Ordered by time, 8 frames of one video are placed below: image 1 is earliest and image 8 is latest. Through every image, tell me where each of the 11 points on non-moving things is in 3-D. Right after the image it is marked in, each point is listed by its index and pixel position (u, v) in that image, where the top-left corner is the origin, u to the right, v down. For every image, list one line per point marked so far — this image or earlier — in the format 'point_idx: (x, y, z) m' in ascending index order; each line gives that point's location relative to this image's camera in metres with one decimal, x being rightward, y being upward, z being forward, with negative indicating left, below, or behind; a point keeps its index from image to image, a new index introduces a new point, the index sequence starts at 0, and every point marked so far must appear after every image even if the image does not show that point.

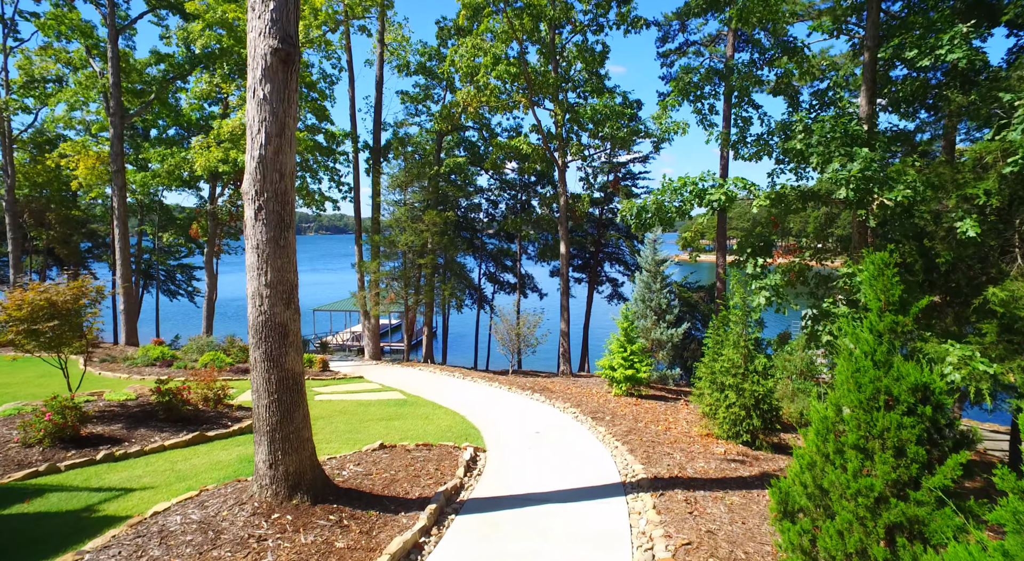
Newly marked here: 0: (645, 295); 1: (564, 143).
0: (+3.1, -0.3, +14.3) m
1: (+1.5, +3.8, +17.2) m
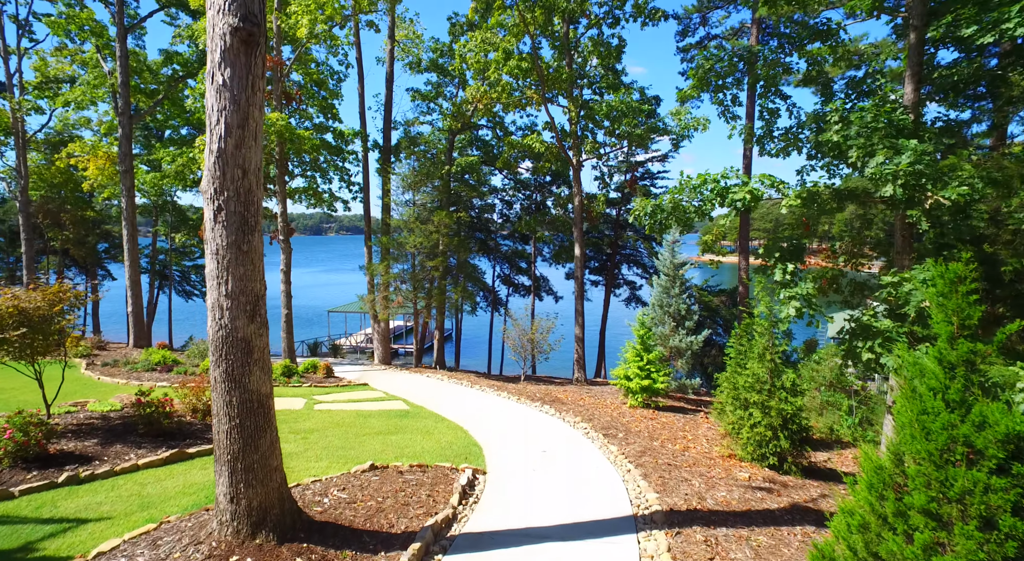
0: (+3.3, -0.4, +13.7) m
1: (+1.8, +3.7, +16.6) m
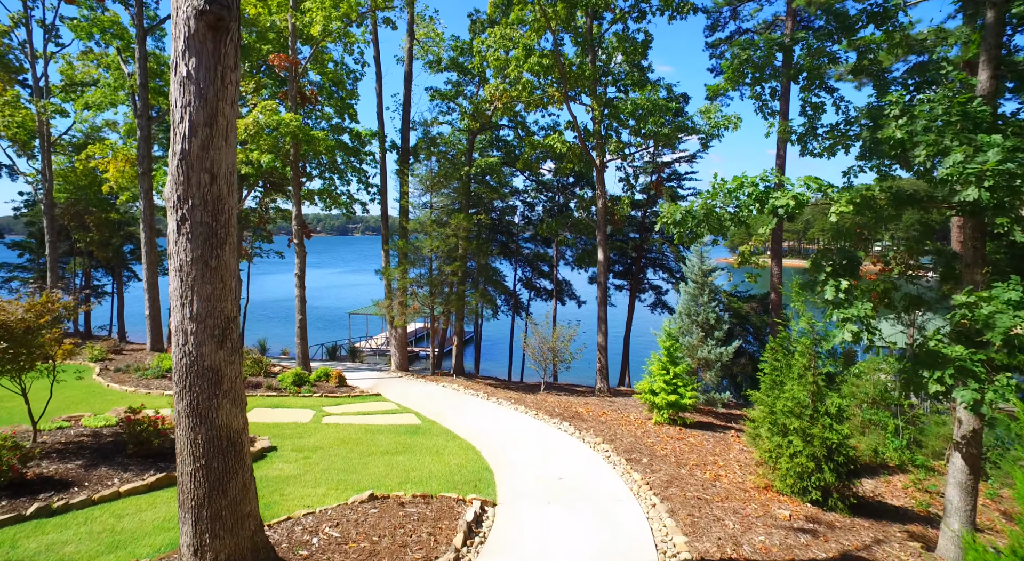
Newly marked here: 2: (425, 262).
0: (+3.8, -0.6, +12.9) m
1: (+2.3, +3.6, +15.9) m
2: (-2.5, +0.5, +17.4) m
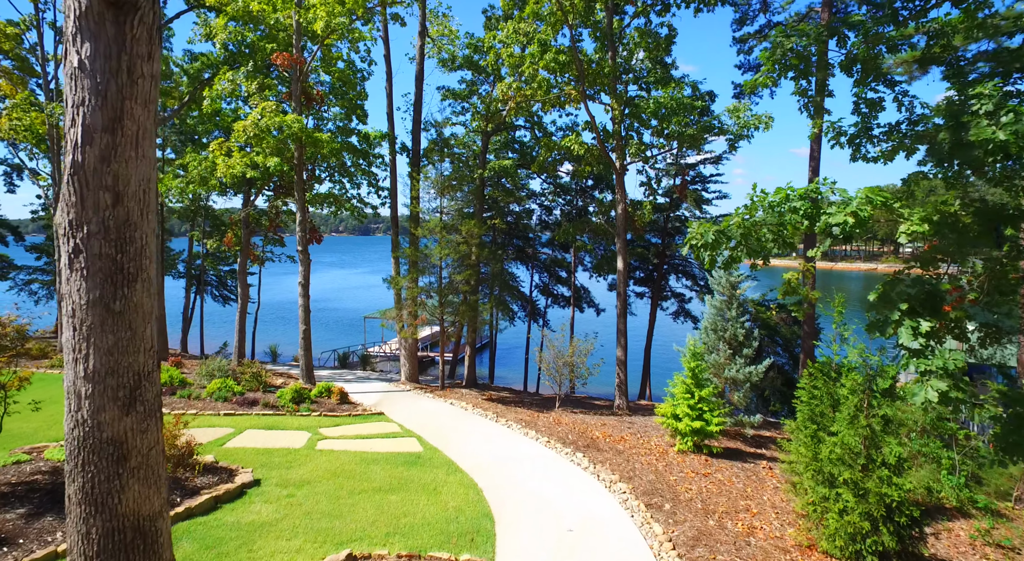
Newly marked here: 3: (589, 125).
0: (+4.0, -0.8, +11.9) m
1: (+2.7, +3.3, +15.0) m
2: (-2.1, +0.3, +16.7) m
3: (+1.9, +3.8, +14.9) m
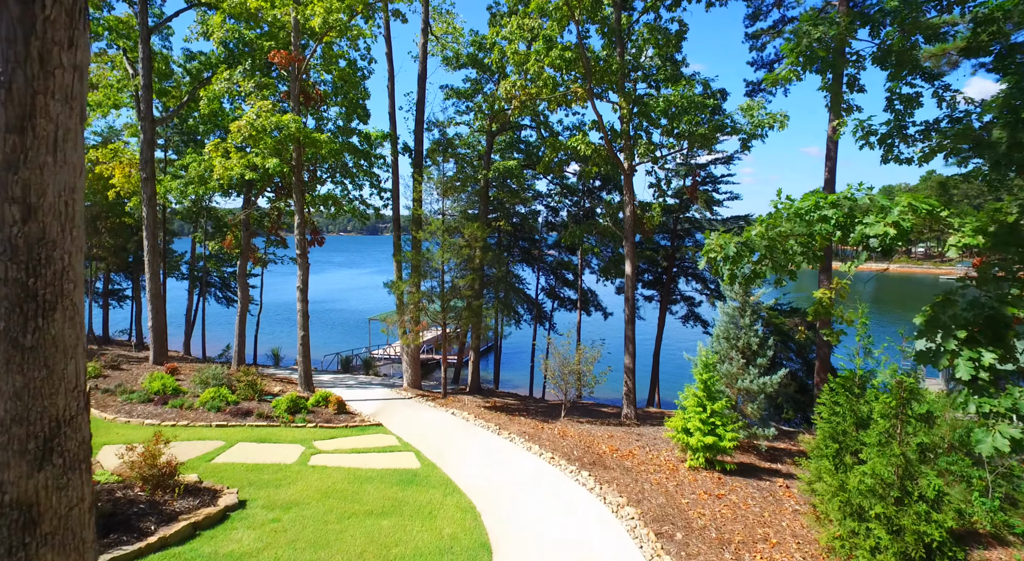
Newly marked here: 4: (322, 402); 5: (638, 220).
0: (+4.1, -1.0, +11.4) m
1: (+2.8, +3.2, +14.5) m
2: (-2.0, +0.2, +16.2) m
3: (+2.0, +3.7, +14.4) m
4: (-3.9, -2.4, +12.4) m
5: (+3.2, +1.6, +15.7) m
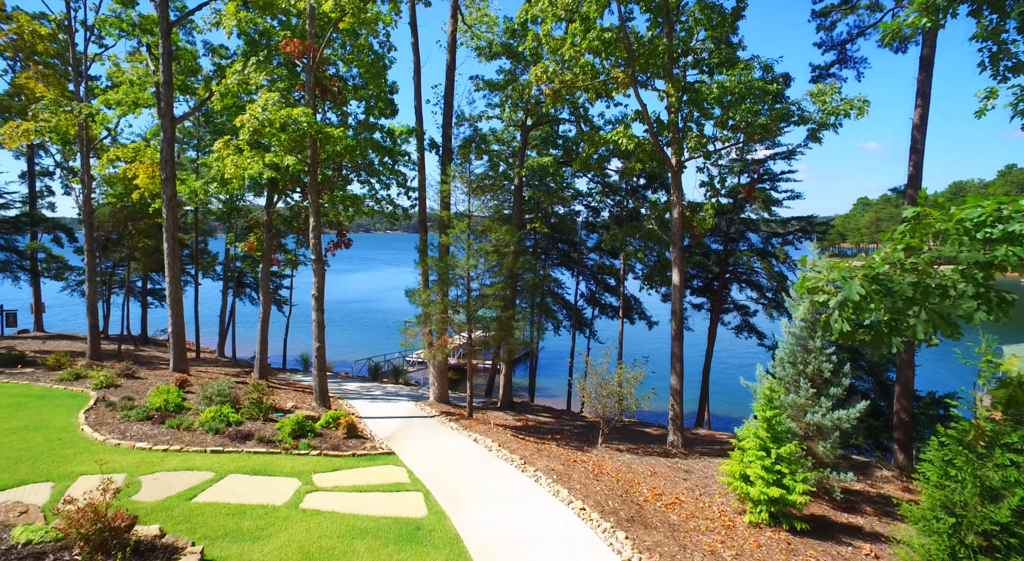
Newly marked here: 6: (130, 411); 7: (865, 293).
0: (+4.5, -1.2, +9.7) m
1: (+3.5, +3.0, +12.8) m
2: (-1.2, 0.0, +14.9) m
3: (+2.7, +3.5, +12.8) m
4: (-3.3, -2.6, +11.2) m
5: (+4.0, +1.4, +14.0) m
6: (-7.2, -2.5, +11.6) m
7: (+1.8, 0.0, +3.3) m
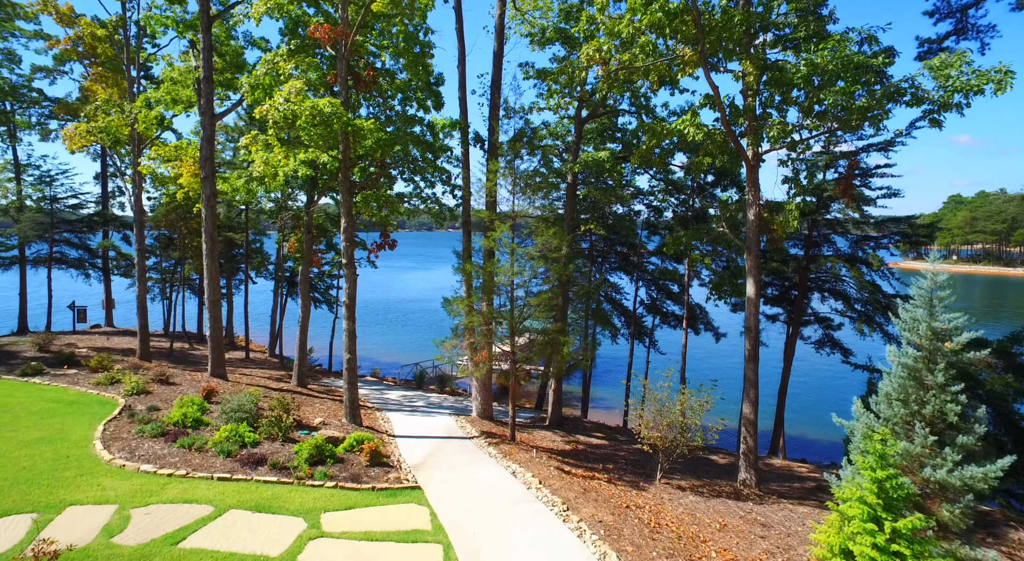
0: (+5.0, -1.4, +7.8) m
1: (+4.4, +2.8, +11.0) m
2: (-0.1, -0.1, +13.6) m
3: (+3.6, +3.3, +11.1) m
4: (-2.6, -2.8, +10.1) m
5: (+5.0, +1.1, +12.1) m
6: (-6.5, -2.6, +10.8) m
7: (+1.7, -0.2, +1.7) m
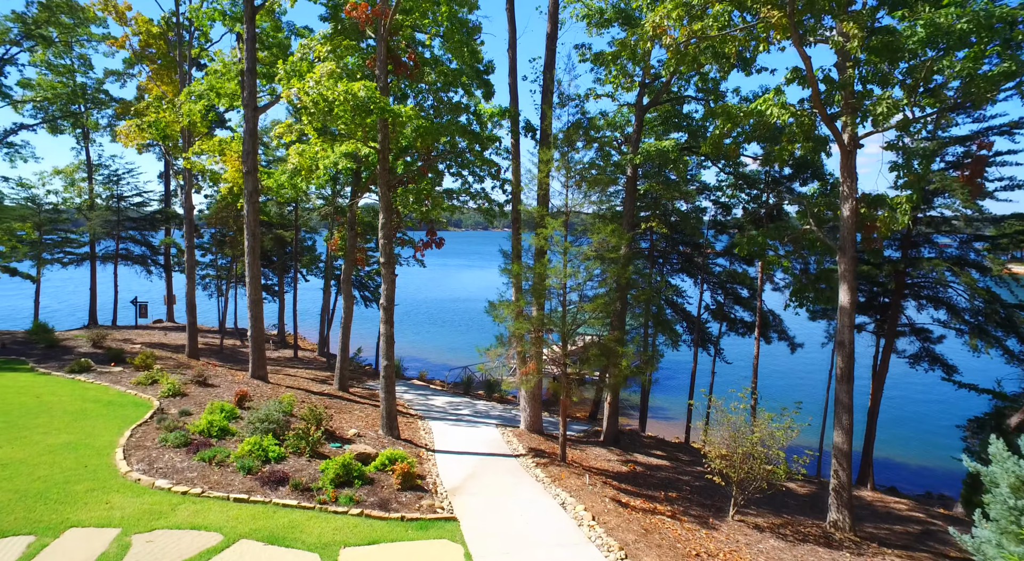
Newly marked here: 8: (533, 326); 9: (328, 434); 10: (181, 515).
0: (+5.6, -1.5, +6.1) m
1: (+5.2, +2.7, +9.4) m
2: (+1.0, -0.2, +12.3) m
3: (+4.4, +3.2, +9.5) m
4: (-1.9, -2.8, +9.1) m
5: (+5.9, +1.0, +10.4) m
6: (-5.6, -2.5, +10.1) m
7: (+1.7, -0.2, +0.3) m
8: (+0.4, -0.9, +12.3) m
9: (-3.1, -2.6, +10.4) m
10: (-4.0, -2.9, +7.5) m
